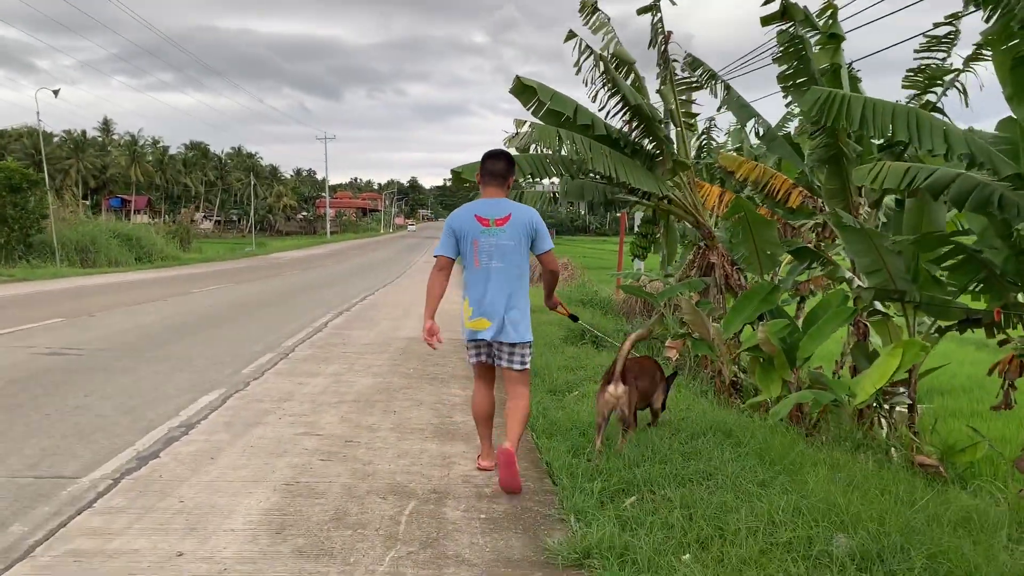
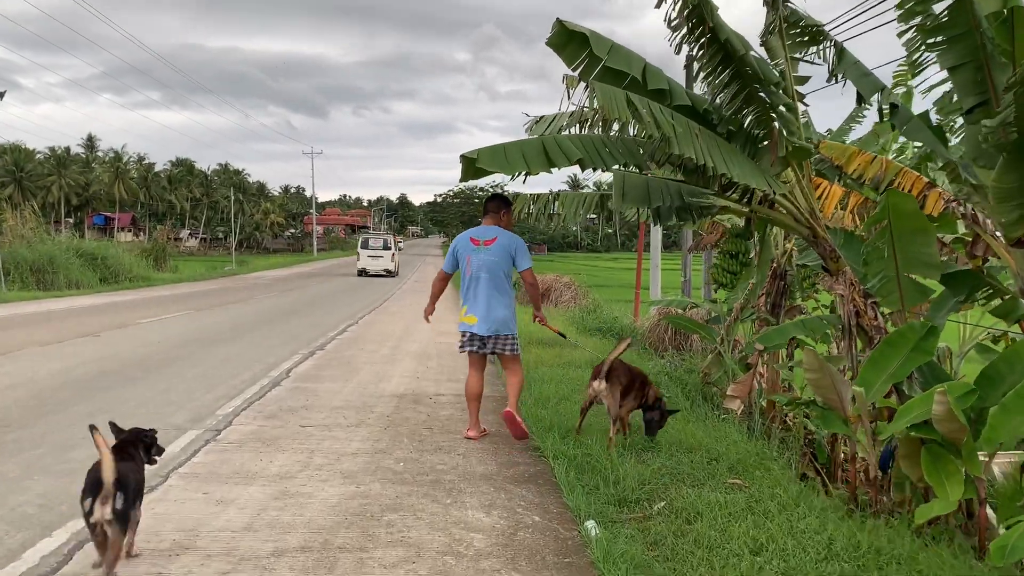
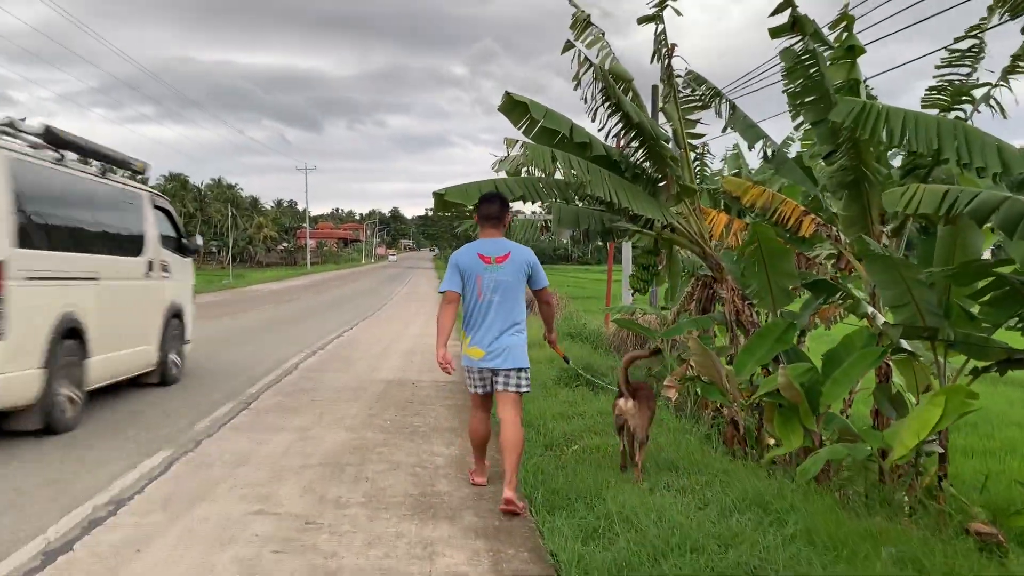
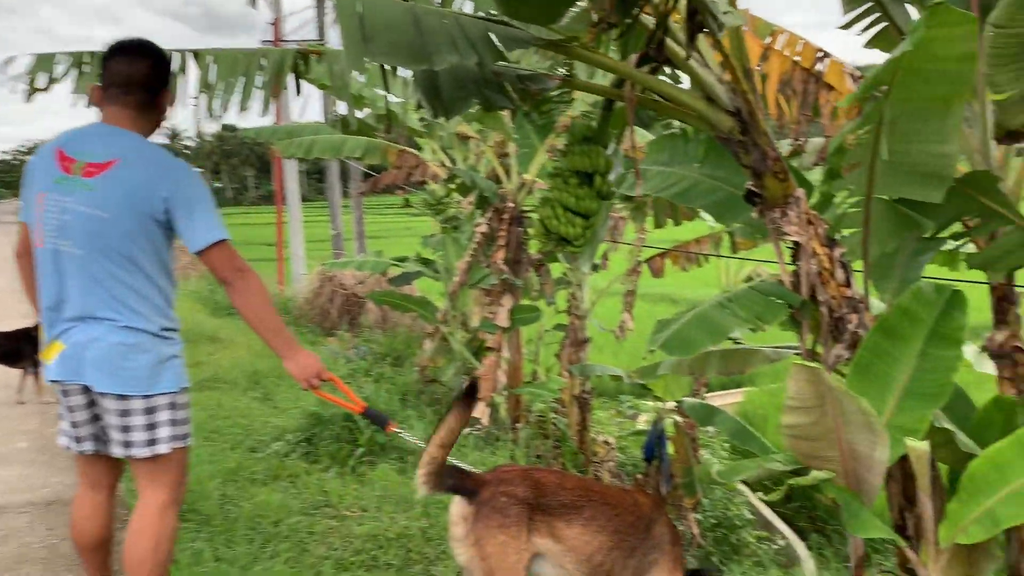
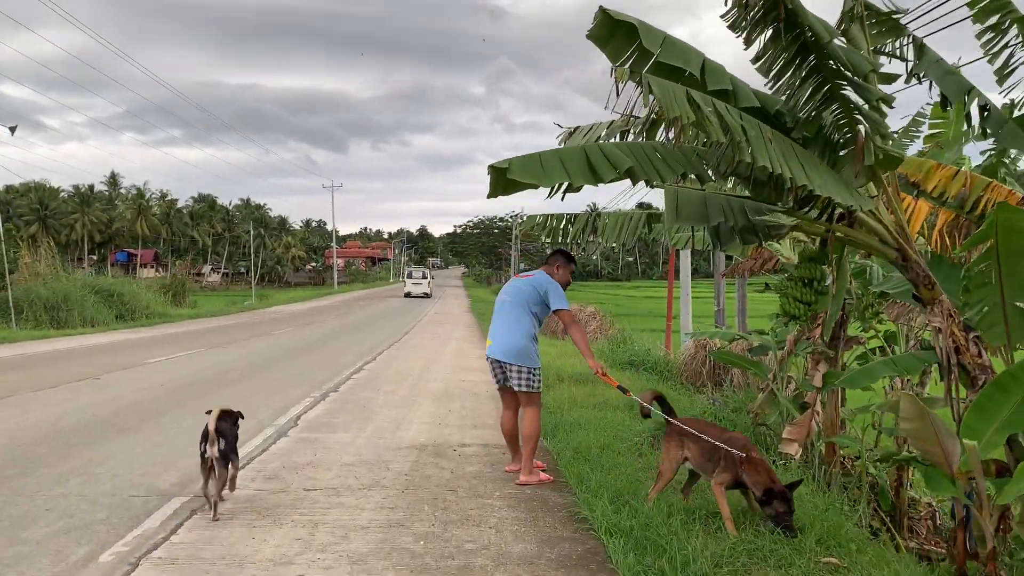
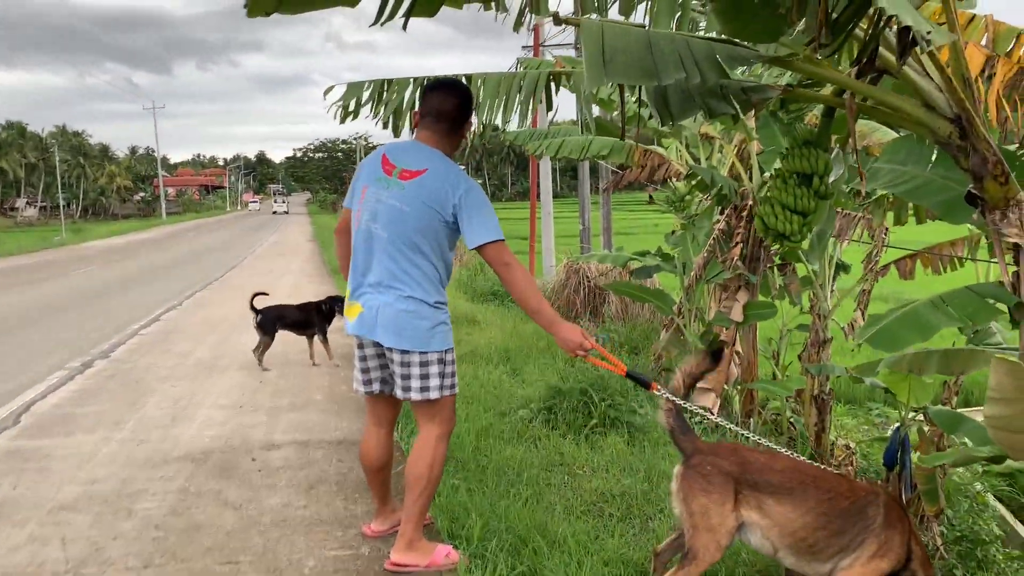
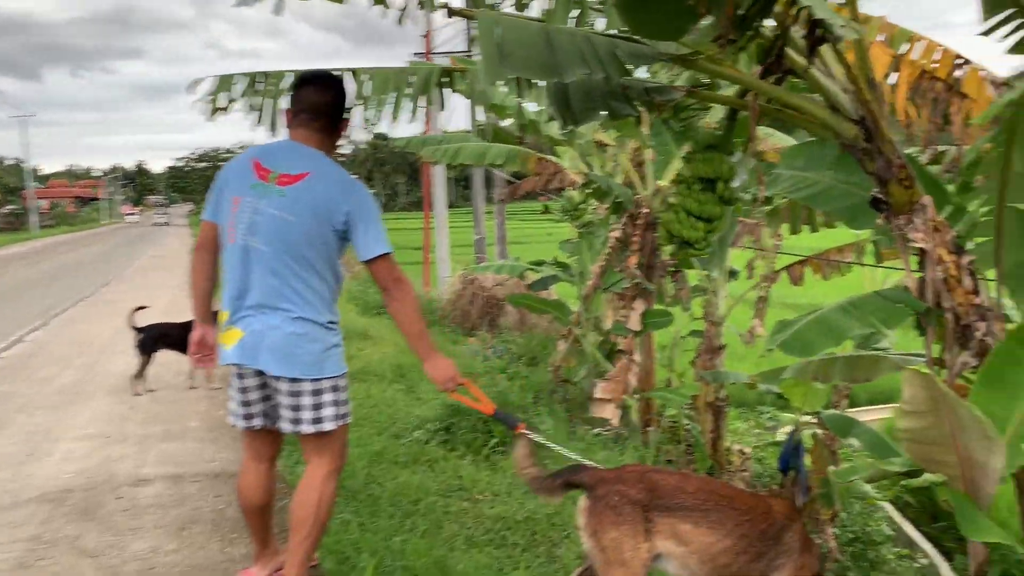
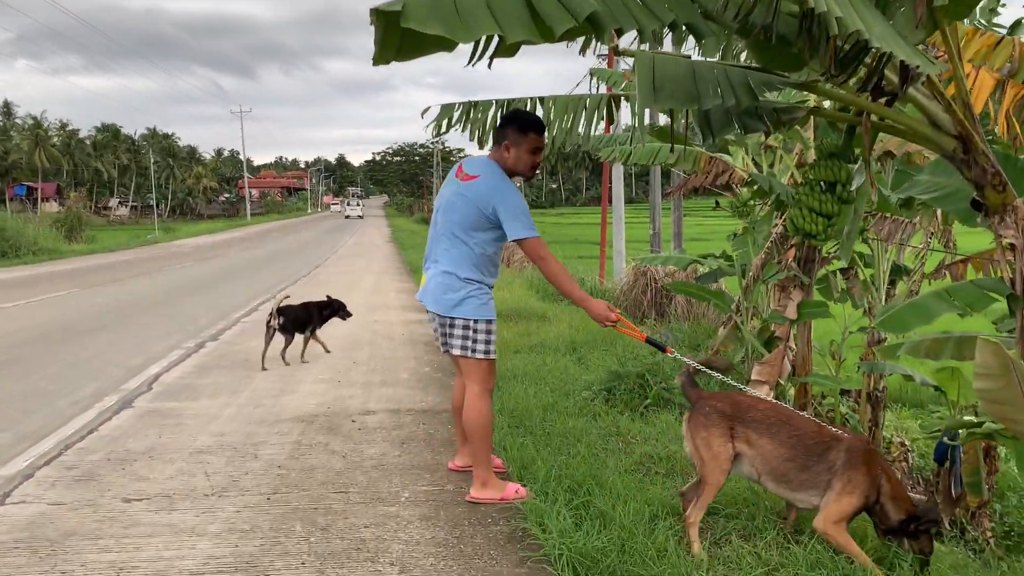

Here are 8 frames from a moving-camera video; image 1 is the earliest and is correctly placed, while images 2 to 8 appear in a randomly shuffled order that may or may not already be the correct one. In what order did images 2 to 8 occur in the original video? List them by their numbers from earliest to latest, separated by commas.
3, 2, 5, 8, 6, 7, 4
